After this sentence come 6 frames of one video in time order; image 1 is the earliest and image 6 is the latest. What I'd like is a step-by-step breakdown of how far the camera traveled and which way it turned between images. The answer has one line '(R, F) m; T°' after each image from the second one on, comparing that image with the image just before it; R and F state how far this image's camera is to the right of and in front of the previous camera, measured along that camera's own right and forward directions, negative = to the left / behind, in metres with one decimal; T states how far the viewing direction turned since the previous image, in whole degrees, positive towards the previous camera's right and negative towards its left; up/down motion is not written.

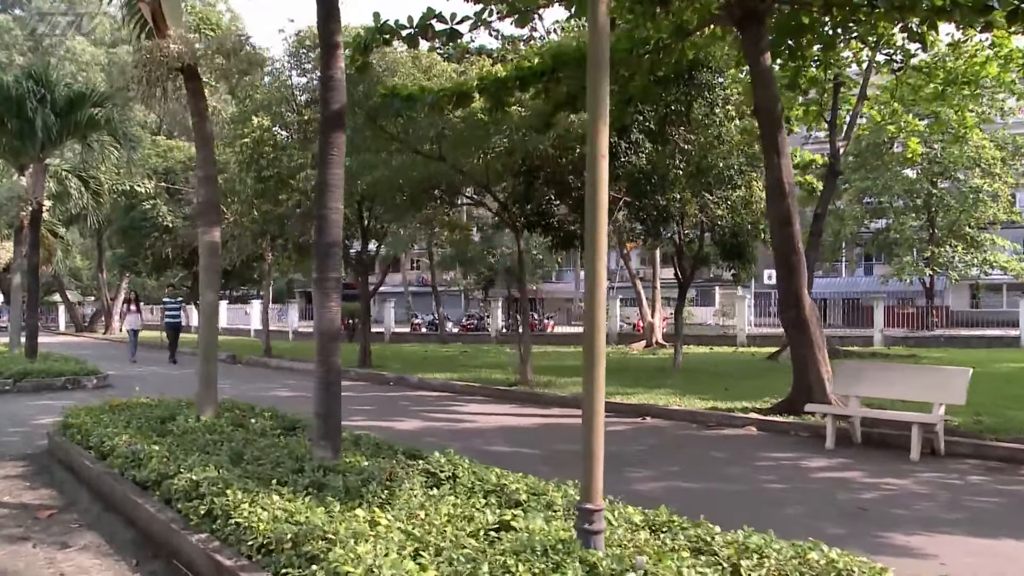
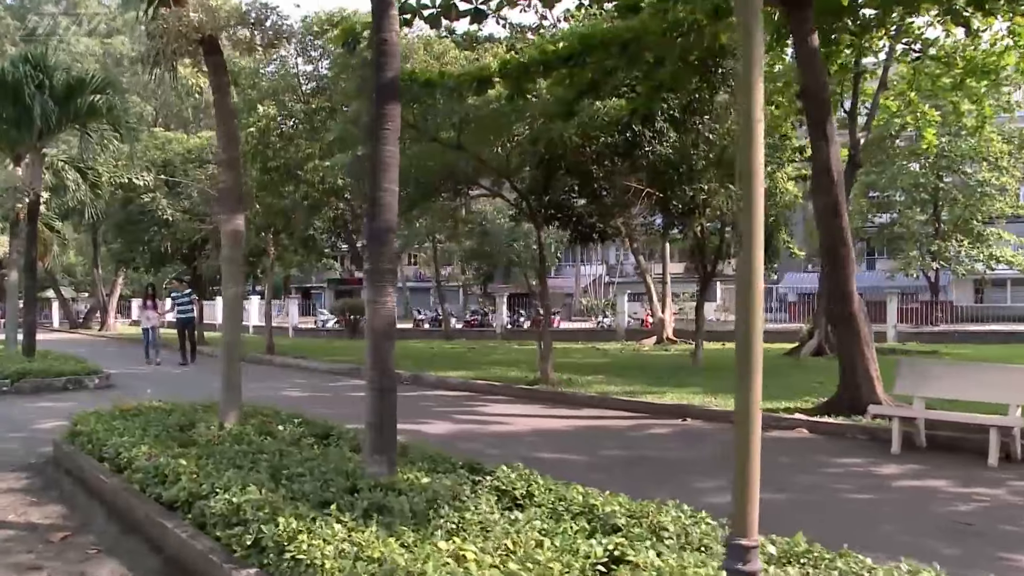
(-0.4, +0.6) m; 0°
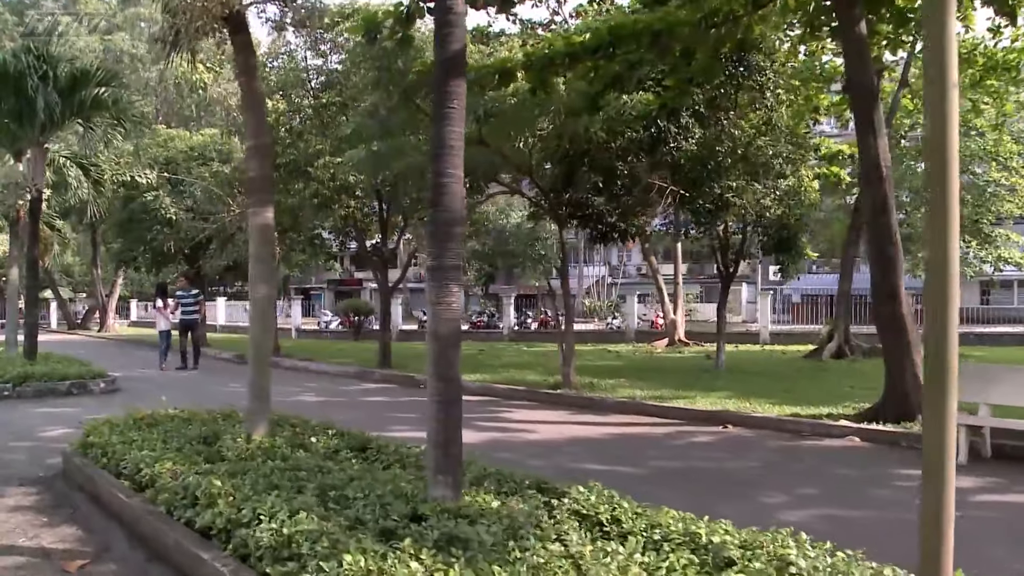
(-0.4, +0.5) m; 0°
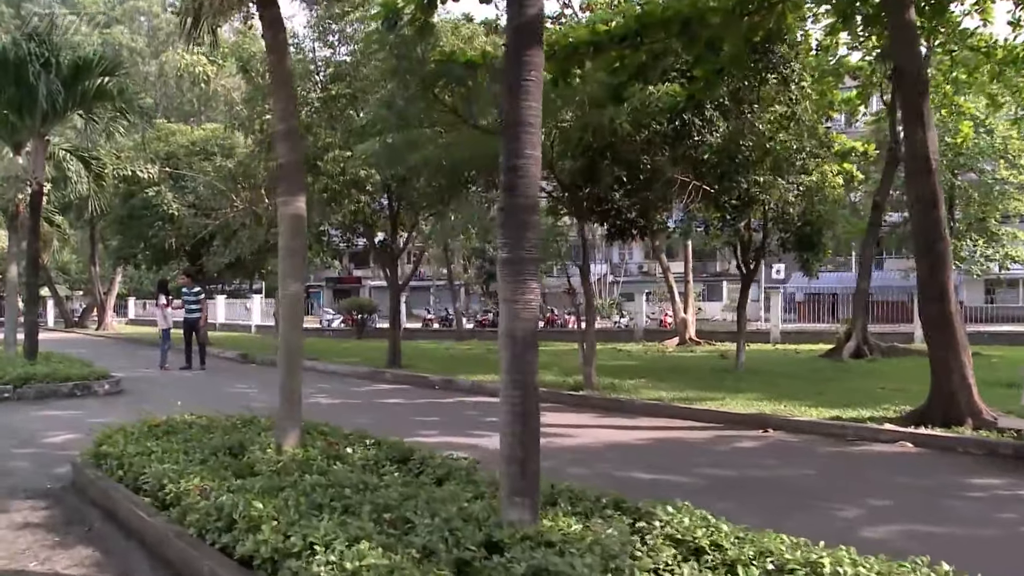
(-0.3, +0.5) m; 0°
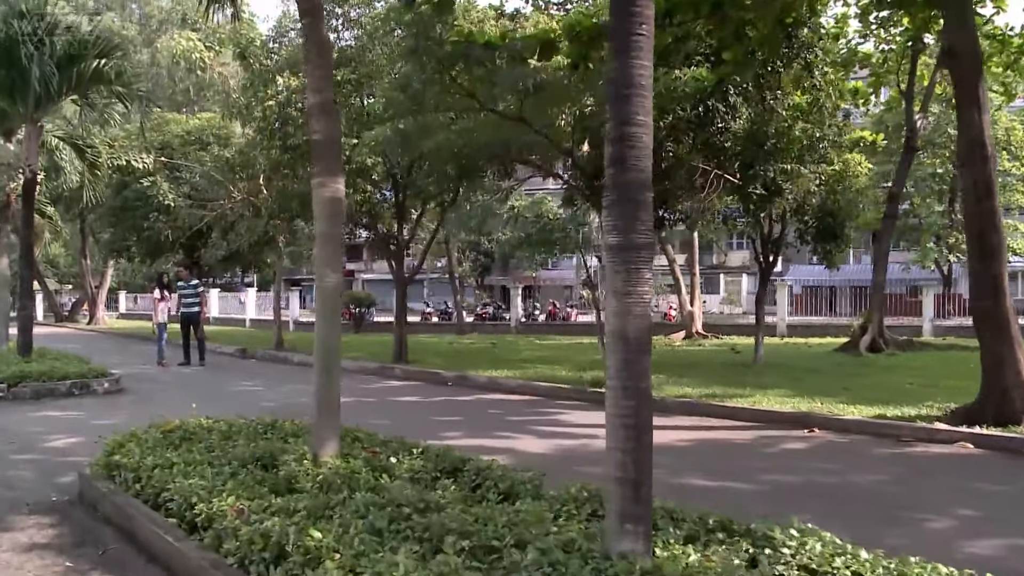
(-0.4, +0.6) m; +1°
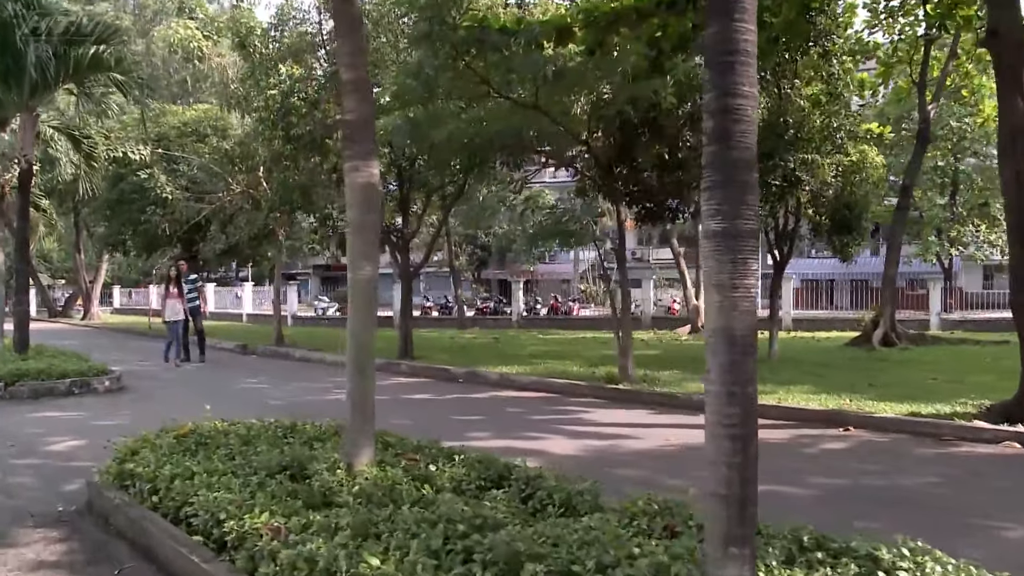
(-0.3, +0.4) m; 0°
